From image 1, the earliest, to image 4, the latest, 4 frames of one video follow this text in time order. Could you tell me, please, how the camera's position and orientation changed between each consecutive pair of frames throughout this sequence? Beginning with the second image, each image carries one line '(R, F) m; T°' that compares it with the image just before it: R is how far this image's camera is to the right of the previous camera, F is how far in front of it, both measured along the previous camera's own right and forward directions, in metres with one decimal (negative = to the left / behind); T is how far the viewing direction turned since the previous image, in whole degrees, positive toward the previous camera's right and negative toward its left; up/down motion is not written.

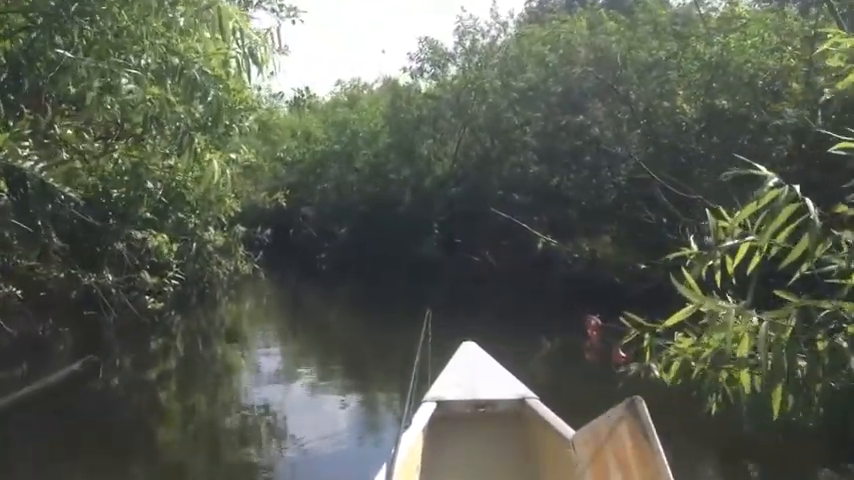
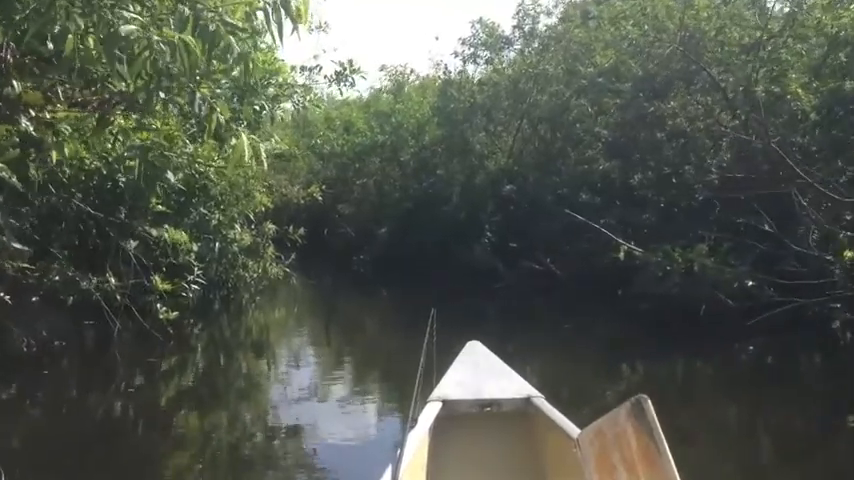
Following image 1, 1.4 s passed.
(-0.4, +2.1) m; -2°
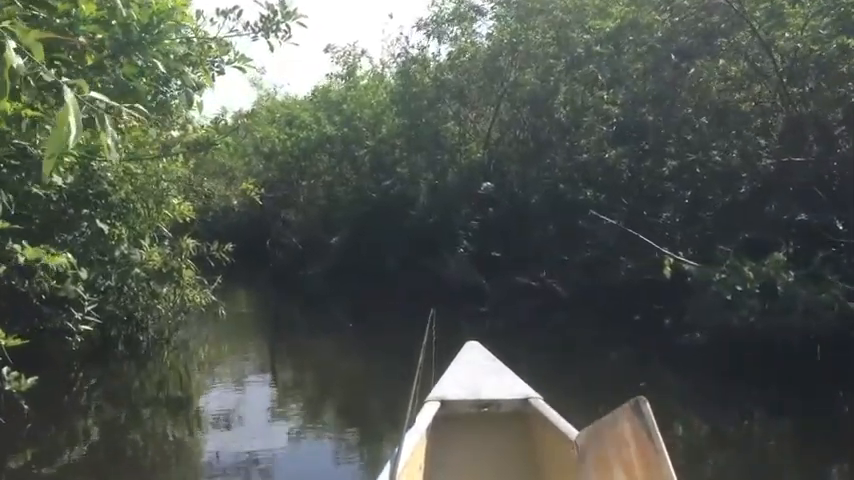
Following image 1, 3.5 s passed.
(-0.2, +3.3) m; +3°
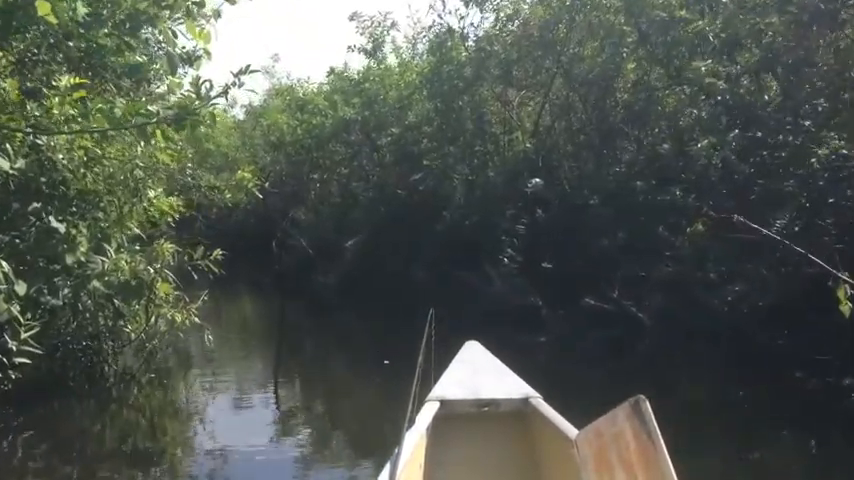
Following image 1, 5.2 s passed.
(-0.4, +2.6) m; -1°
